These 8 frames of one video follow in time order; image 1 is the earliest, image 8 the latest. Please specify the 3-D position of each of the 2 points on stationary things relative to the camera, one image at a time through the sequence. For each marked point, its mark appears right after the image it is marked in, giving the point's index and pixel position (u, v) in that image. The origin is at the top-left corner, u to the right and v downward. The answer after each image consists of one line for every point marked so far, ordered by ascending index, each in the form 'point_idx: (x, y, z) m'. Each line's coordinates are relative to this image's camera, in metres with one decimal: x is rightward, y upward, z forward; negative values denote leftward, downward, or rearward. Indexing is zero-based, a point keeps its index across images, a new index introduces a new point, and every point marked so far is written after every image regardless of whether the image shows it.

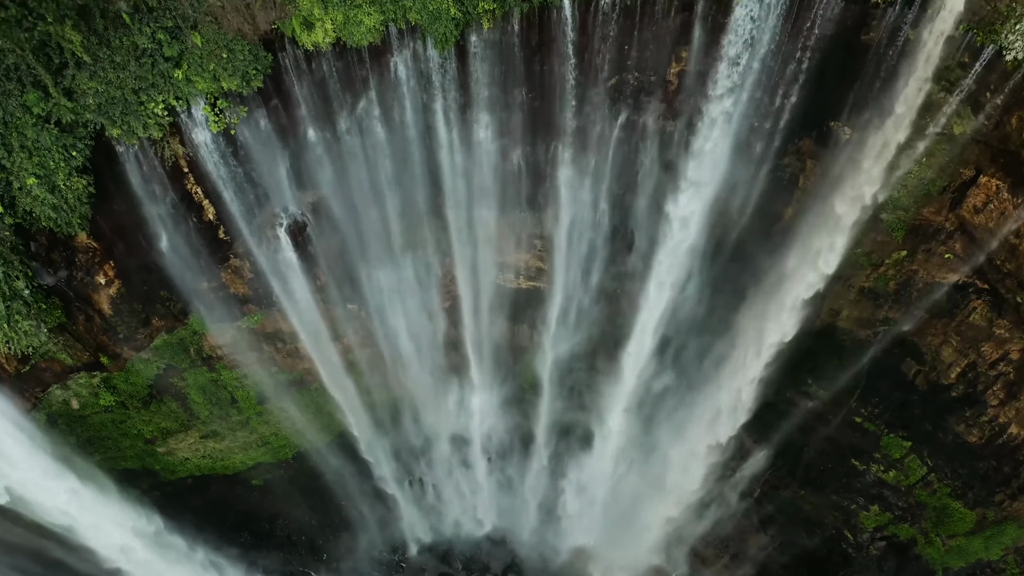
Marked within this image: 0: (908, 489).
0: (+8.2, -4.4, +13.0) m
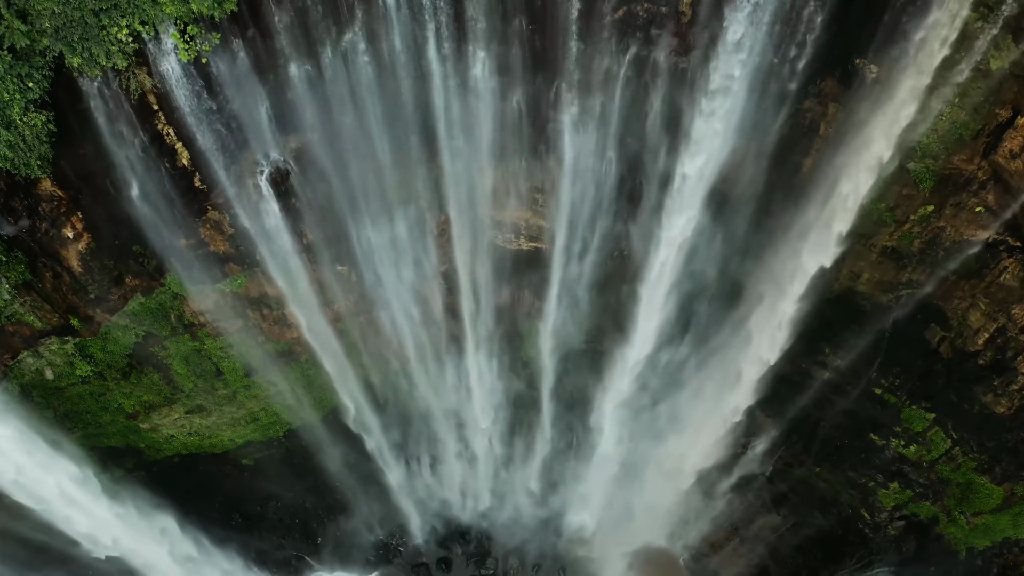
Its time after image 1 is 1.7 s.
0: (+8.2, -3.6, +12.3) m
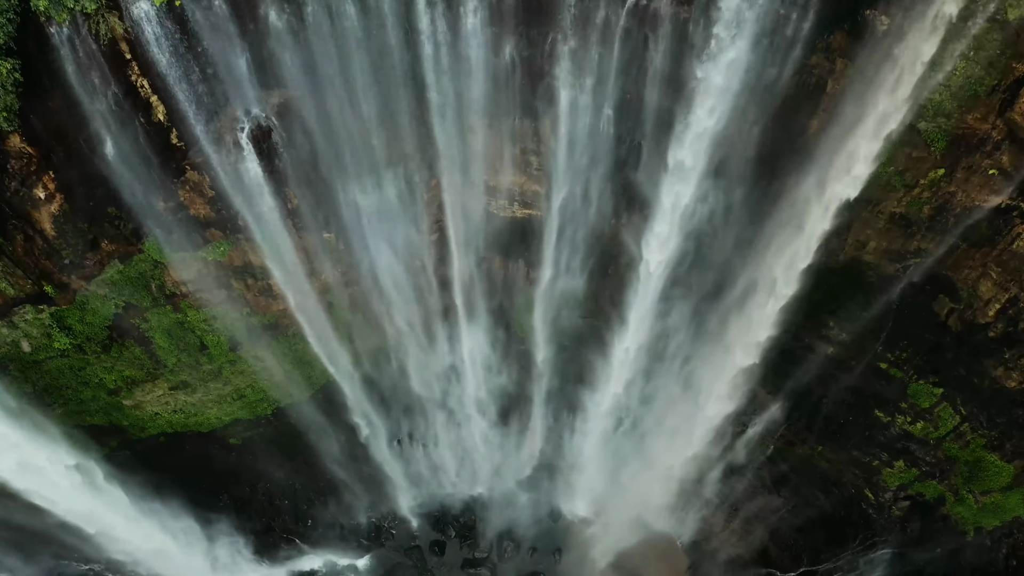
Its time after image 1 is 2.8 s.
0: (+8.1, -3.0, +11.9) m
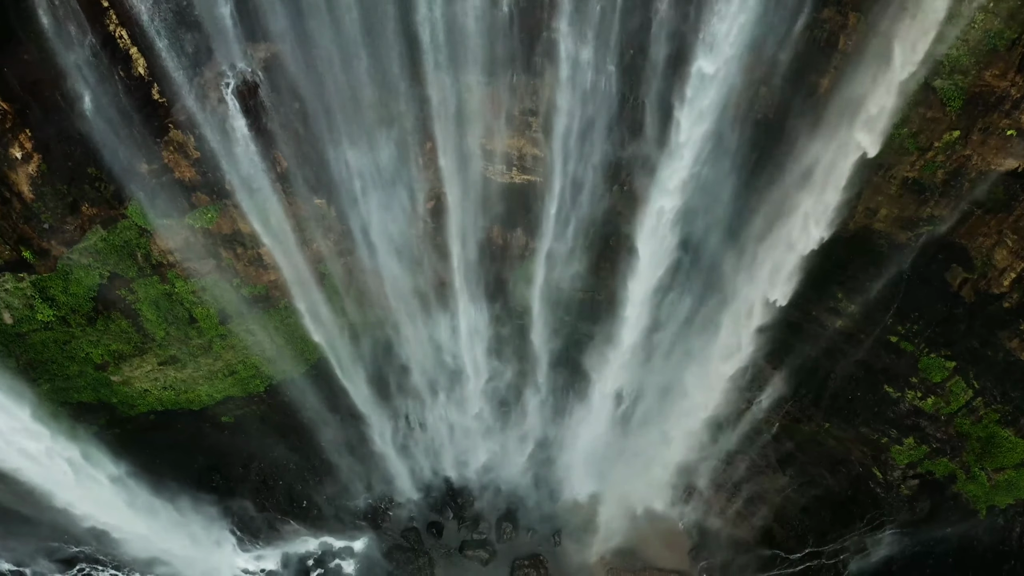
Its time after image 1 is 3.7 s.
0: (+8.0, -2.4, +11.5) m
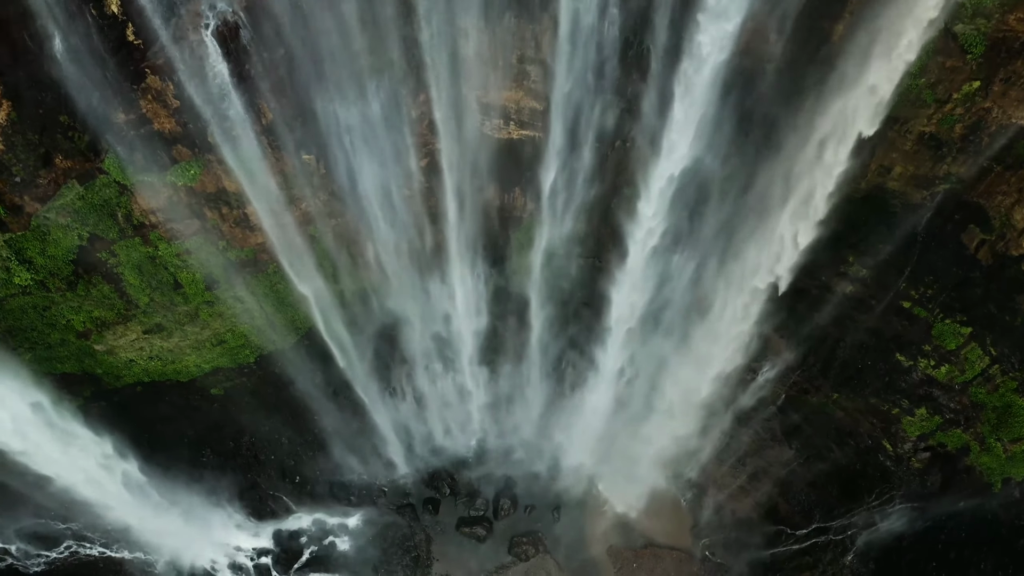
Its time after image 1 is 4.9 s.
0: (+8.0, -1.8, +11.1) m
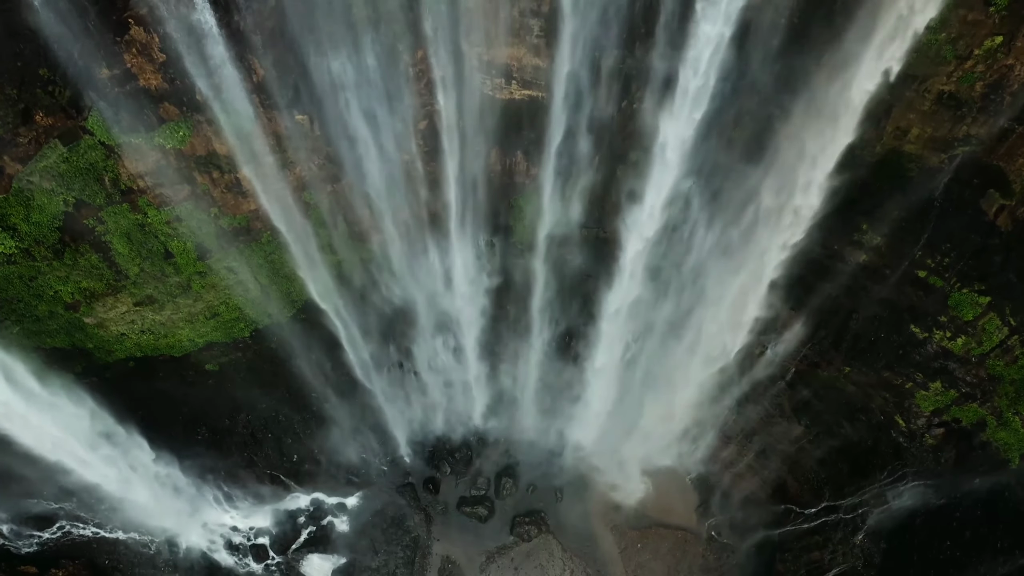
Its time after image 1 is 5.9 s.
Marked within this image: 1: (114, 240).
0: (+8.1, -1.2, +10.7) m
1: (-6.8, +0.8, +10.6) m
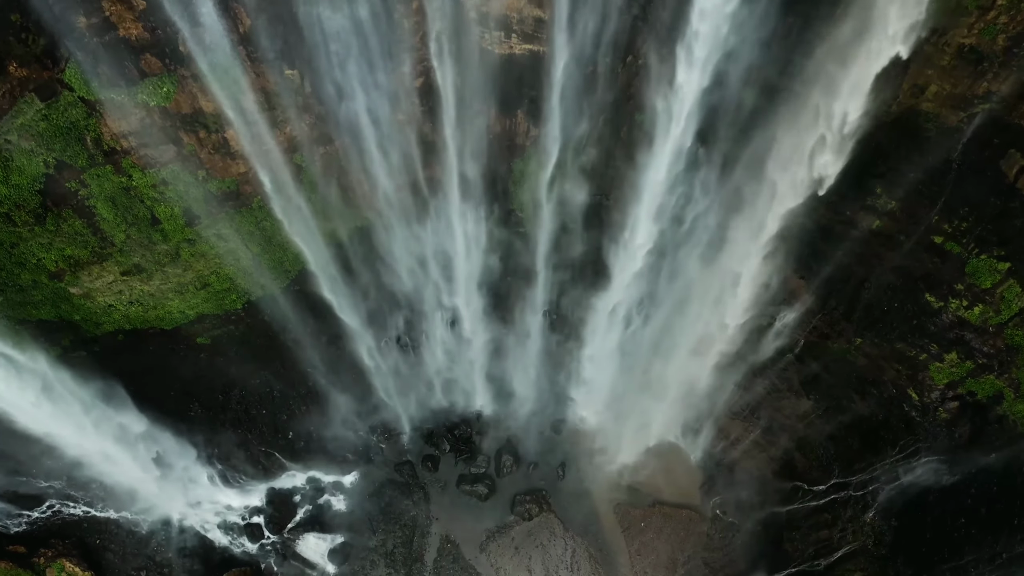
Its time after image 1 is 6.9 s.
0: (+8.1, -0.6, +10.3) m
1: (-6.8, +1.4, +10.1) m
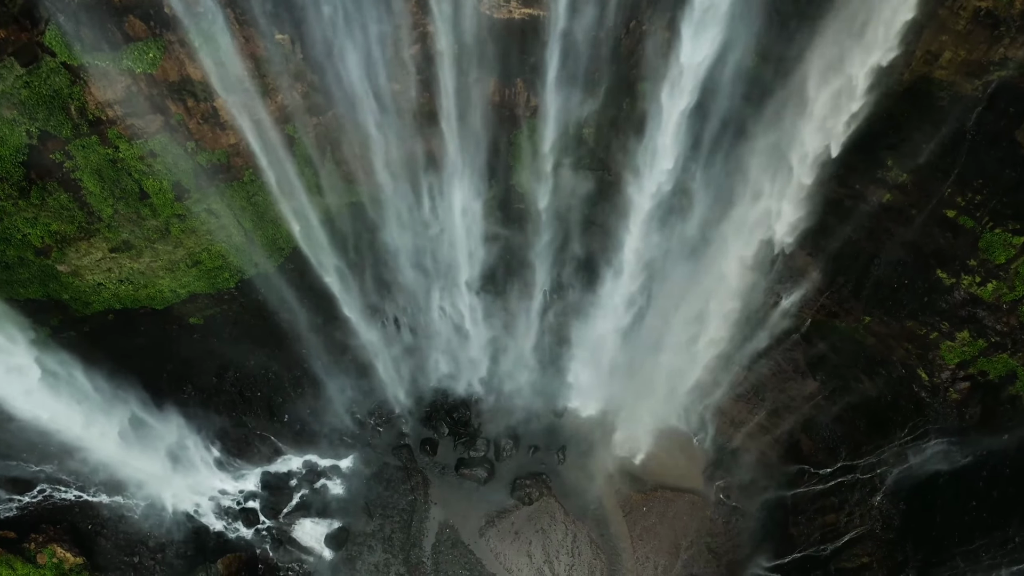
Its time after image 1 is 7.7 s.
0: (+8.0, -0.2, +10.0) m
1: (-6.8, +1.7, +9.8) m
